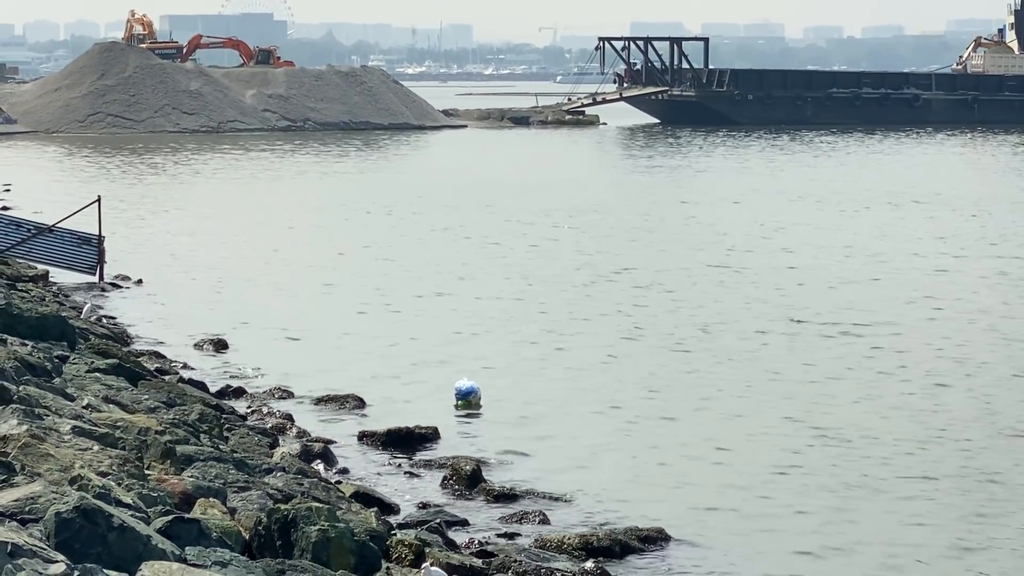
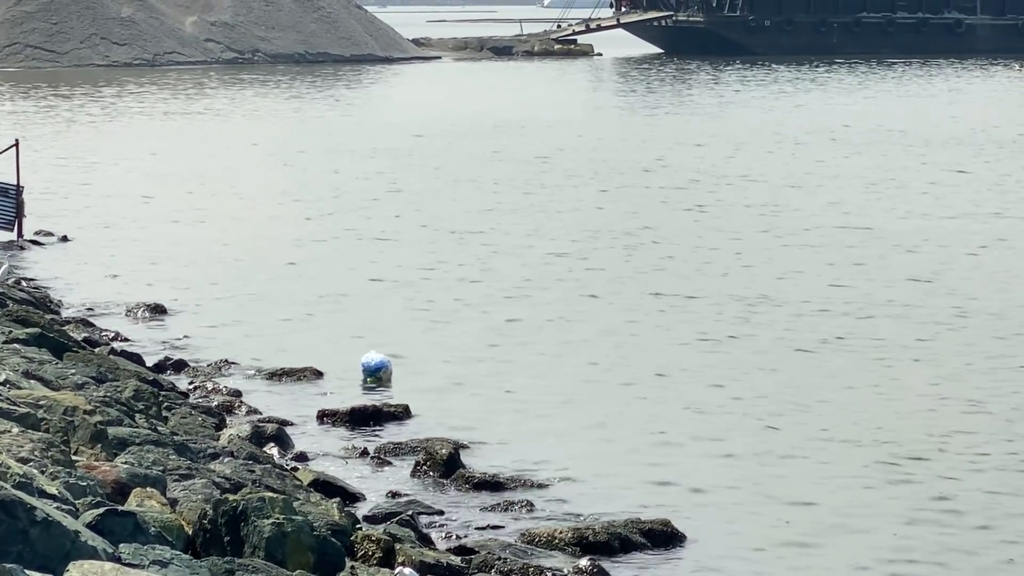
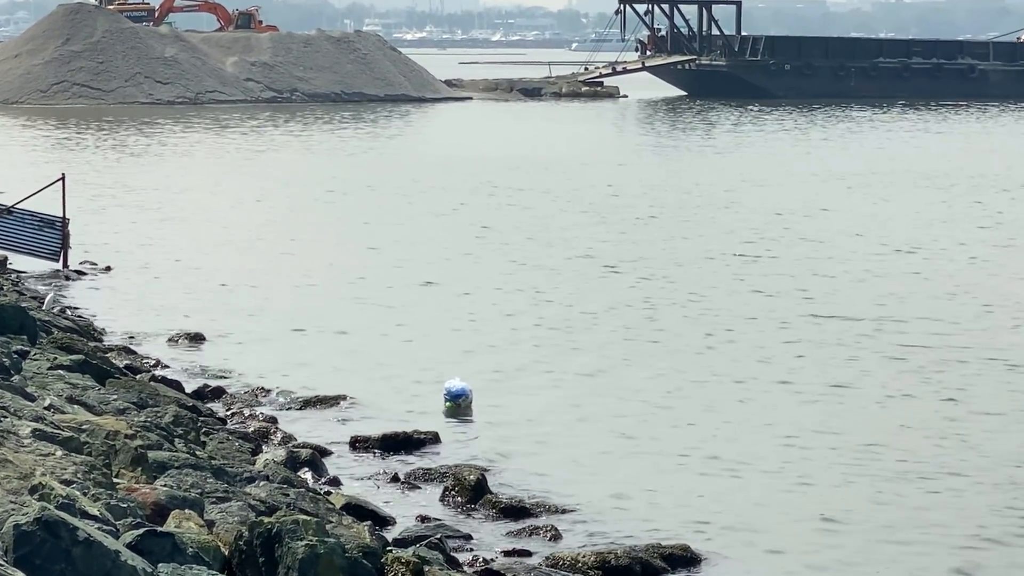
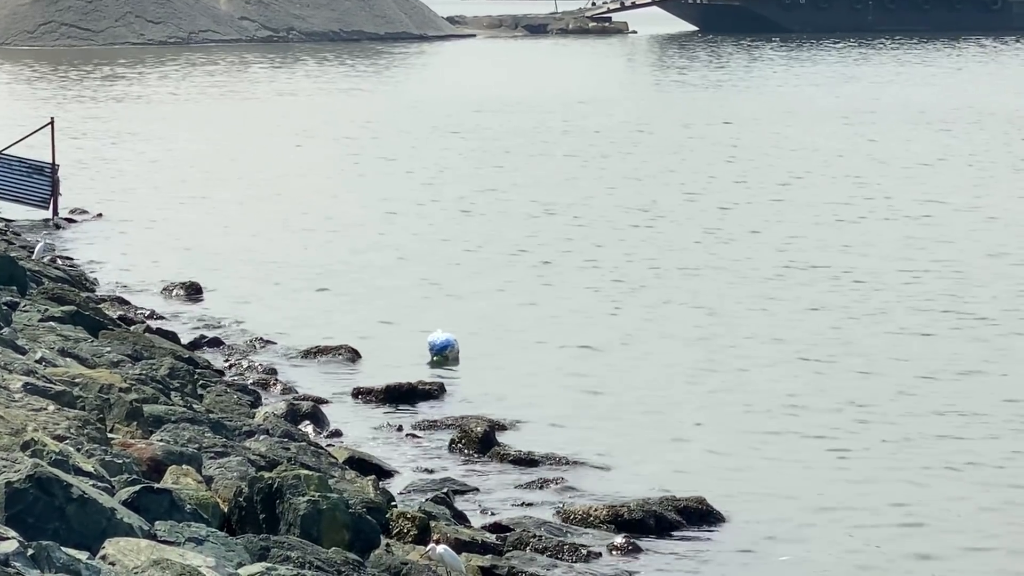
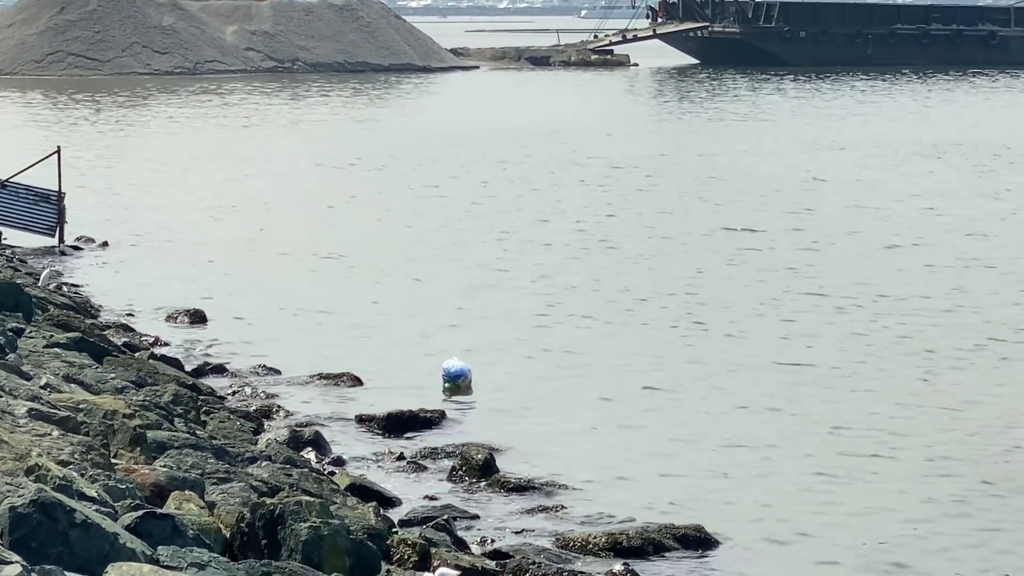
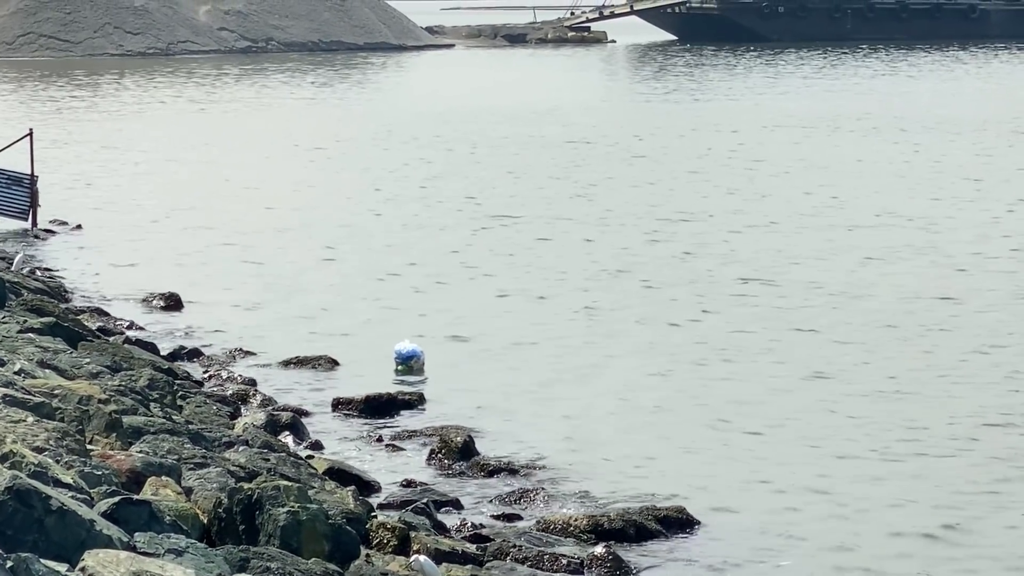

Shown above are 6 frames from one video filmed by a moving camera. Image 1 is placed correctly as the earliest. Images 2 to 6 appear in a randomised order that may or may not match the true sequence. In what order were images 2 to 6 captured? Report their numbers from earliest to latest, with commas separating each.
3, 5, 4, 6, 2
